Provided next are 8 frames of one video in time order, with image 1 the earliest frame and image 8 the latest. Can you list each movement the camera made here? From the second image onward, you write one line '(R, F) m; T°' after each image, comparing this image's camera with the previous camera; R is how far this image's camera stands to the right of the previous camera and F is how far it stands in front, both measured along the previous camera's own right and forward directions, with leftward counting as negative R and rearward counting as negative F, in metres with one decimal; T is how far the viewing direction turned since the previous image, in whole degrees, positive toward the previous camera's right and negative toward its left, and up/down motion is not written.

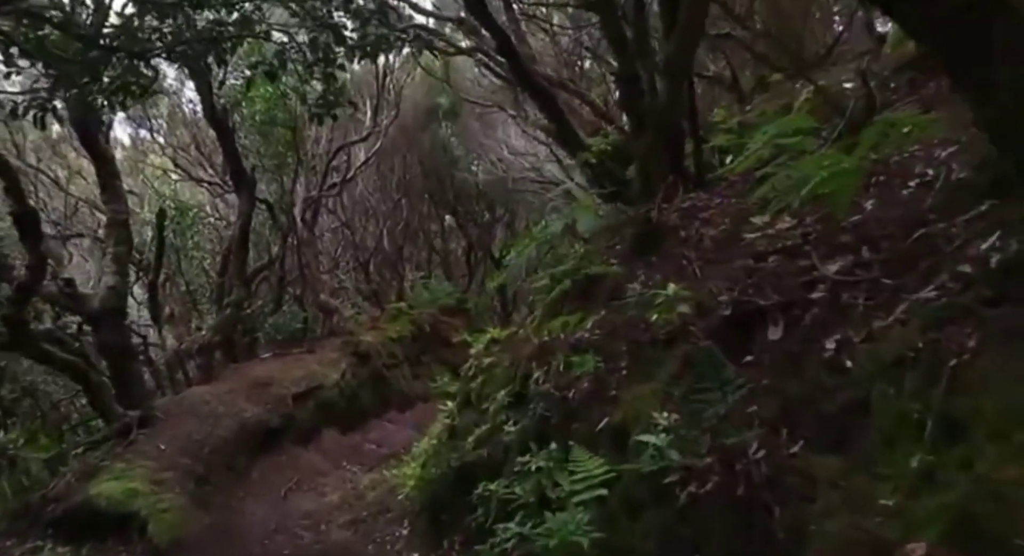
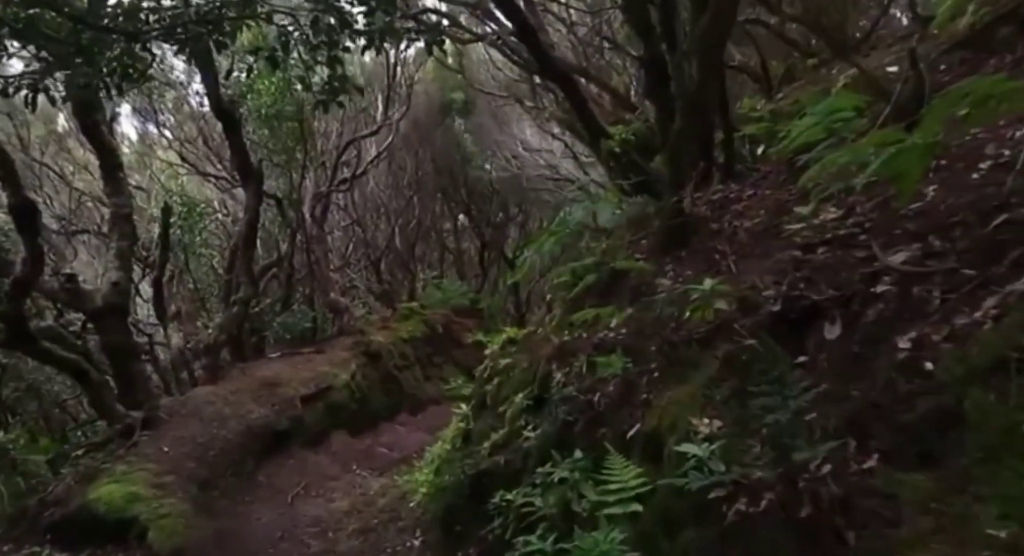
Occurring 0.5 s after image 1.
(0.0, +0.3) m; -1°
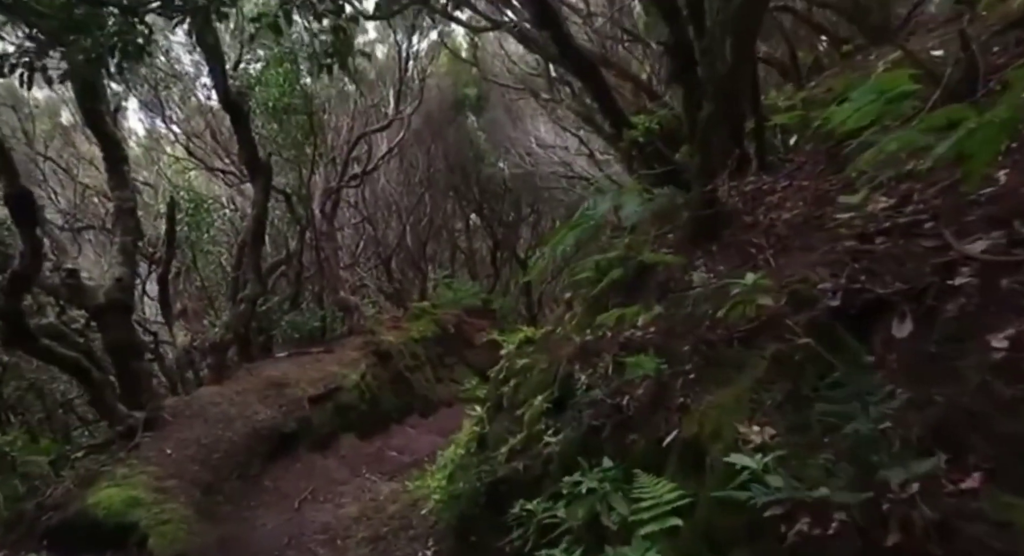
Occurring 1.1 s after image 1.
(-0.1, +0.3) m; -1°
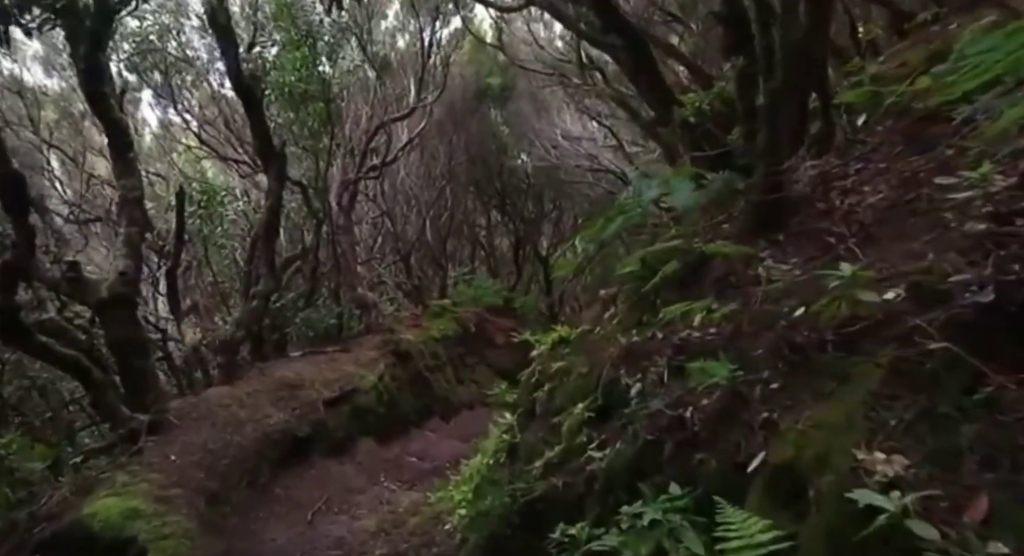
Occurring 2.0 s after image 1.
(-0.1, +0.5) m; -1°
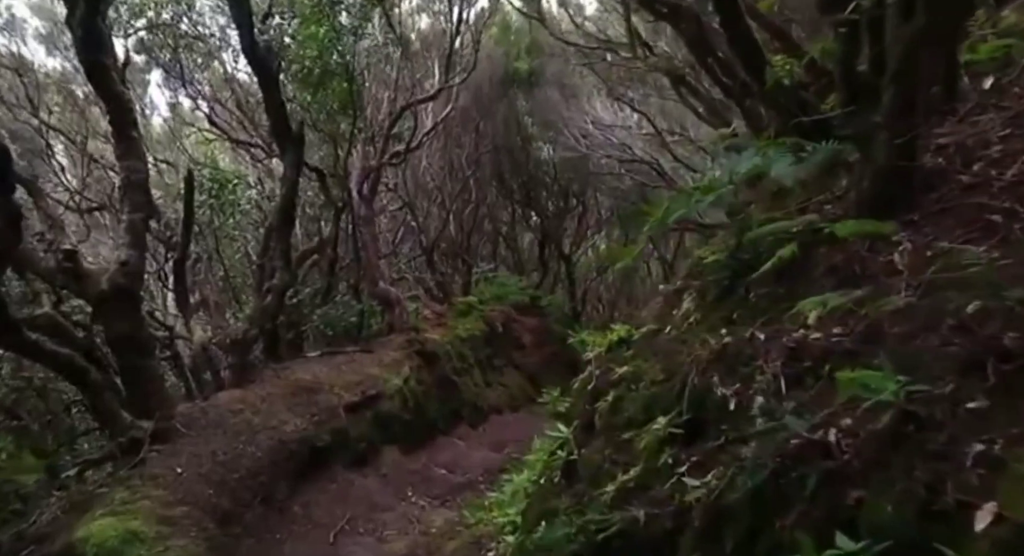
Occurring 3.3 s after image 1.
(-0.2, +0.7) m; -1°
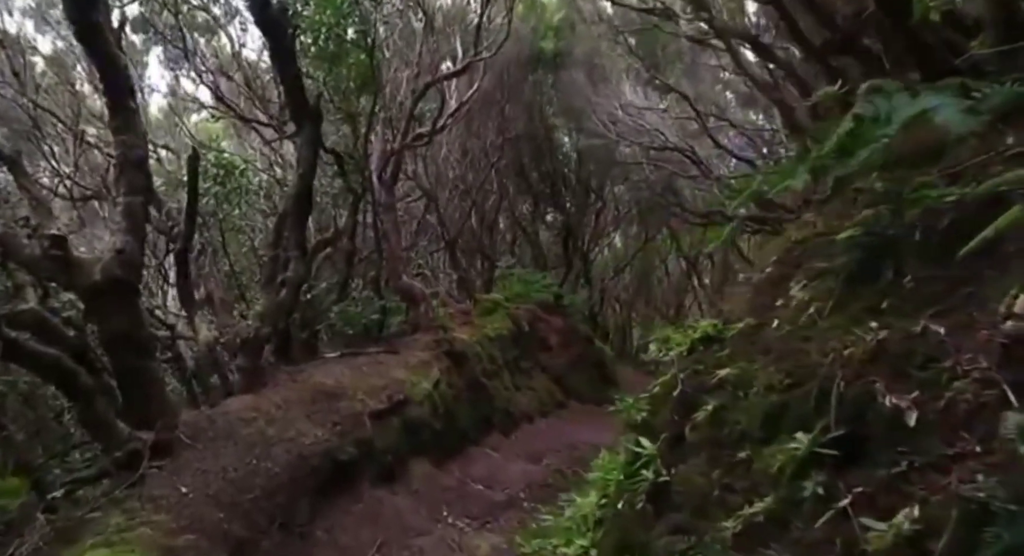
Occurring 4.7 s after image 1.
(-0.3, +0.8) m; 0°
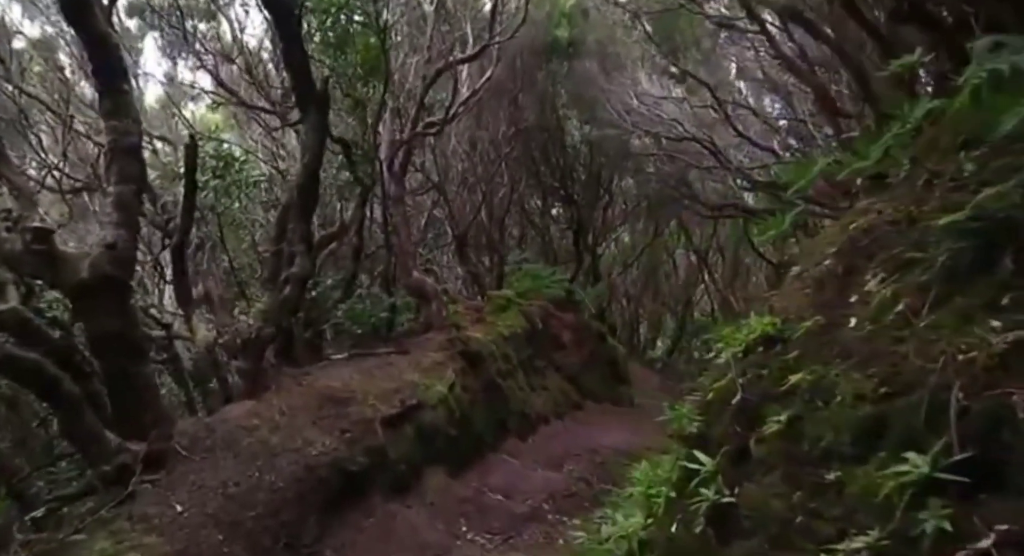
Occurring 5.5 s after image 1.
(-0.2, +0.5) m; 0°
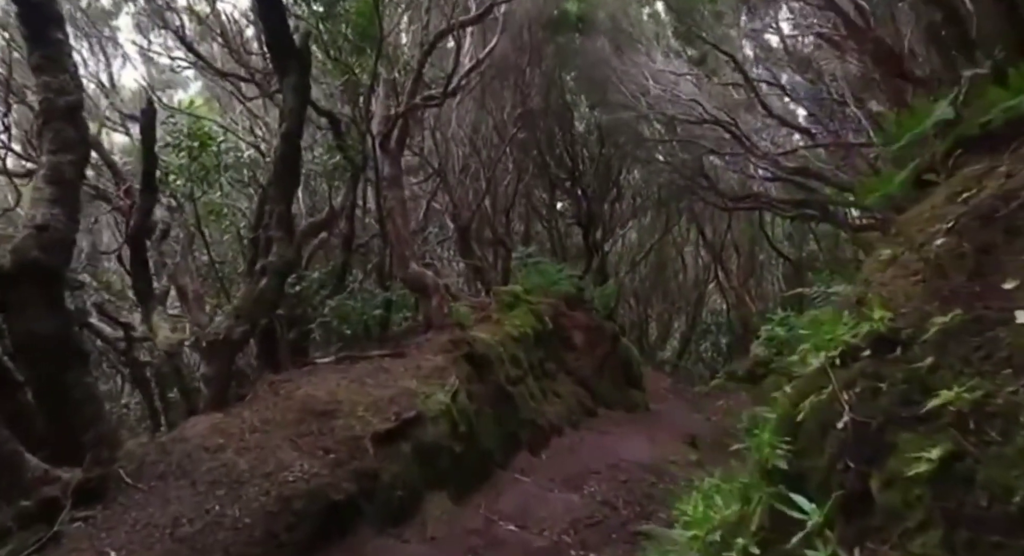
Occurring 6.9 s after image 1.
(-0.1, +1.0) m; 0°
